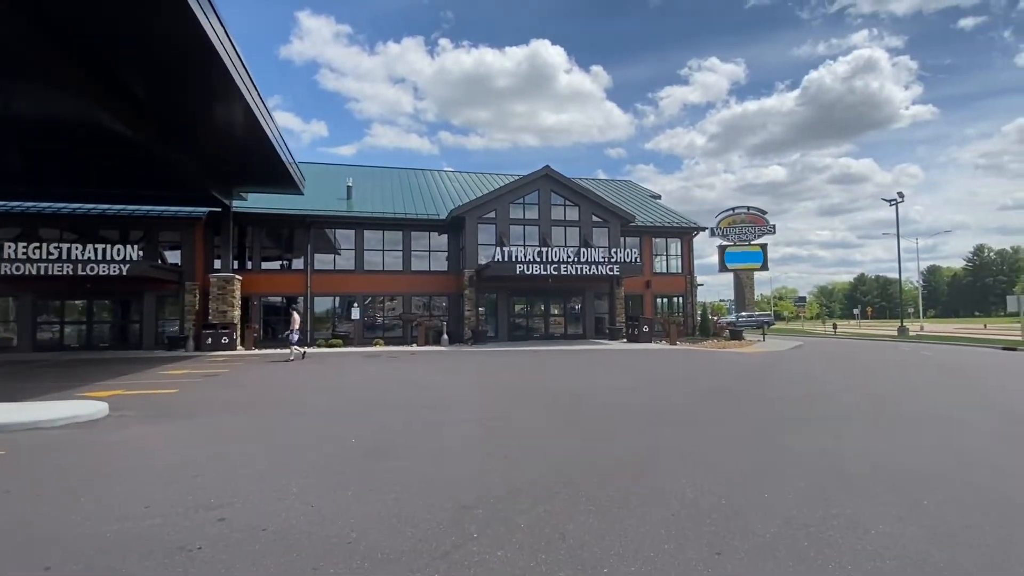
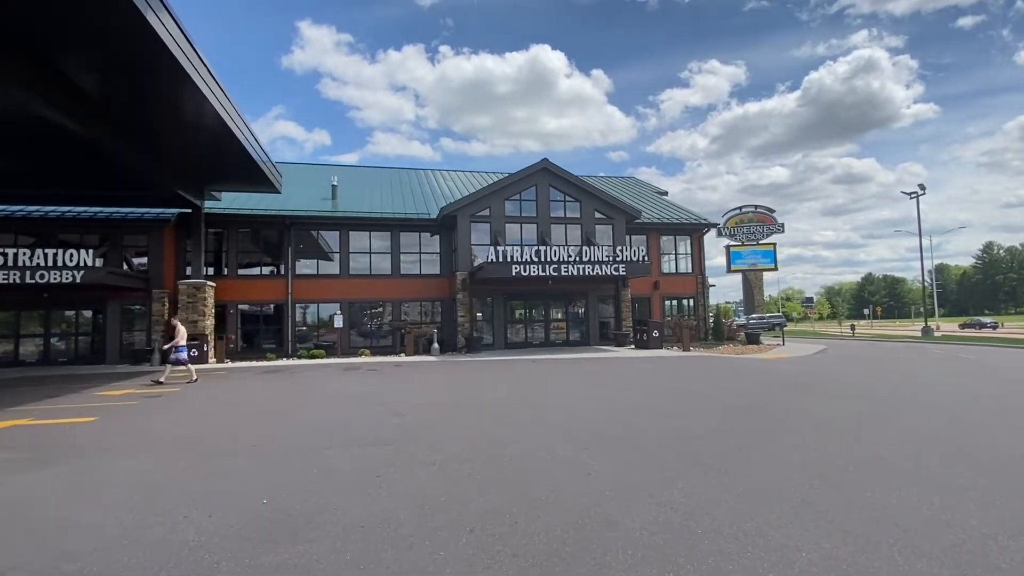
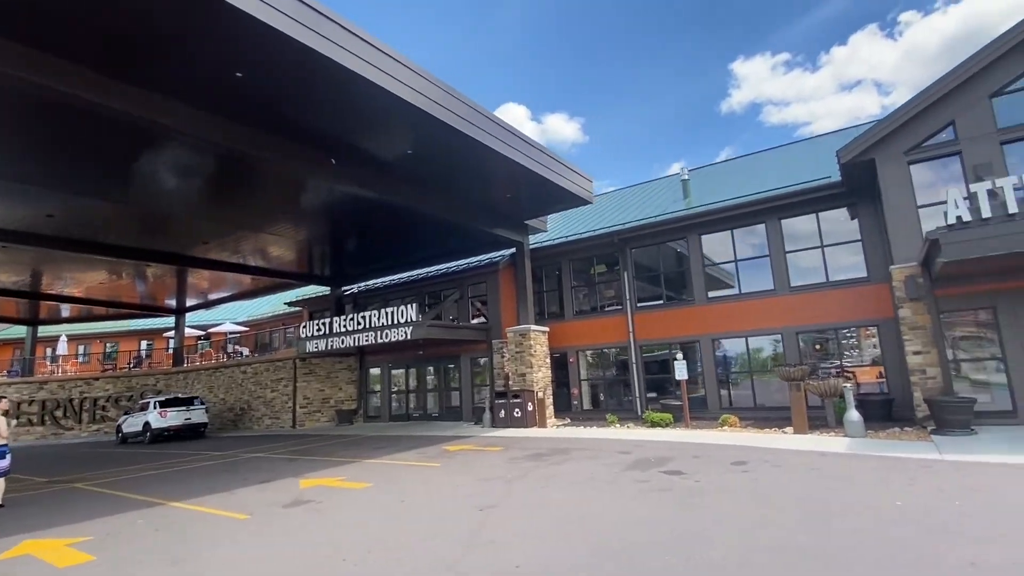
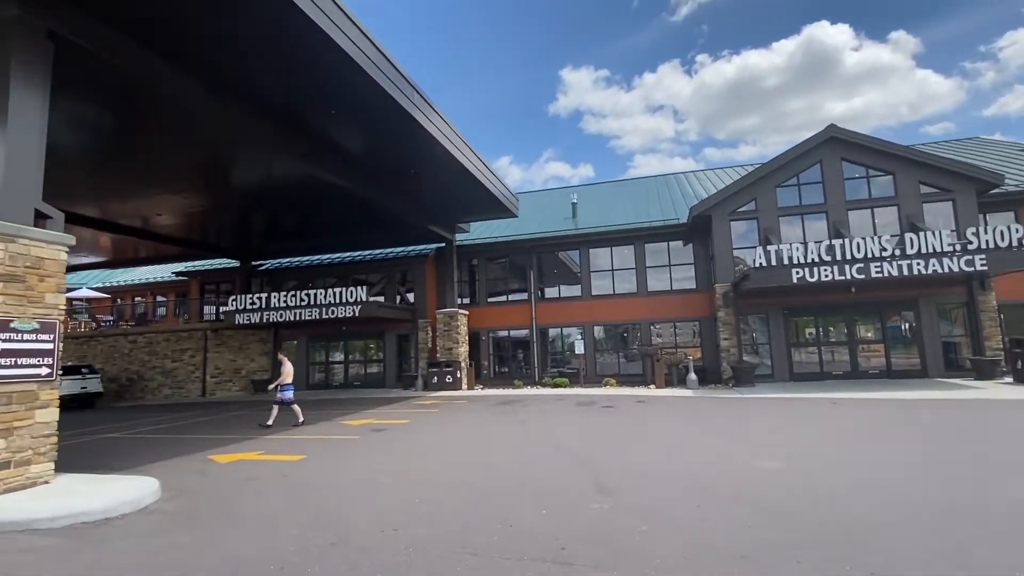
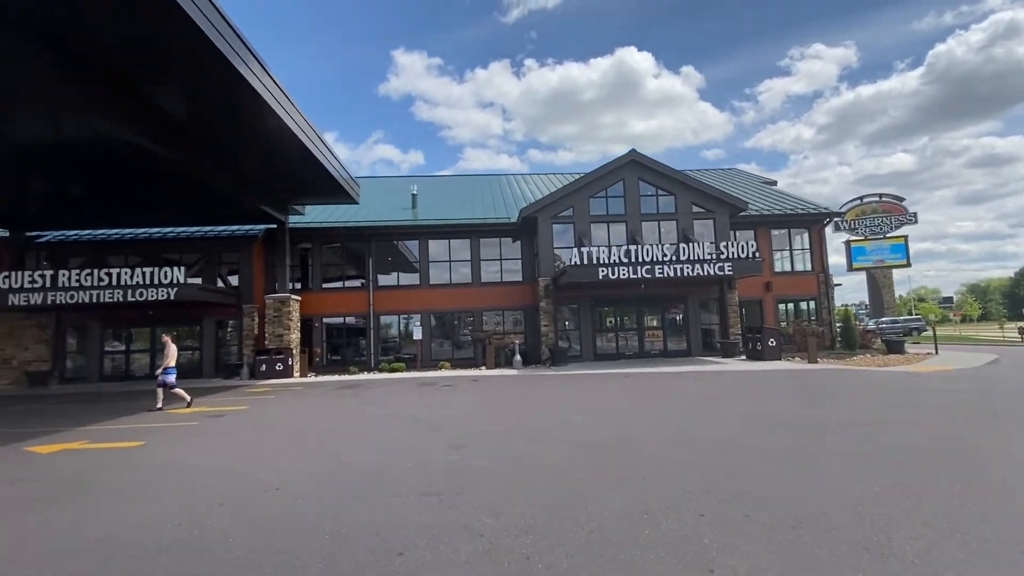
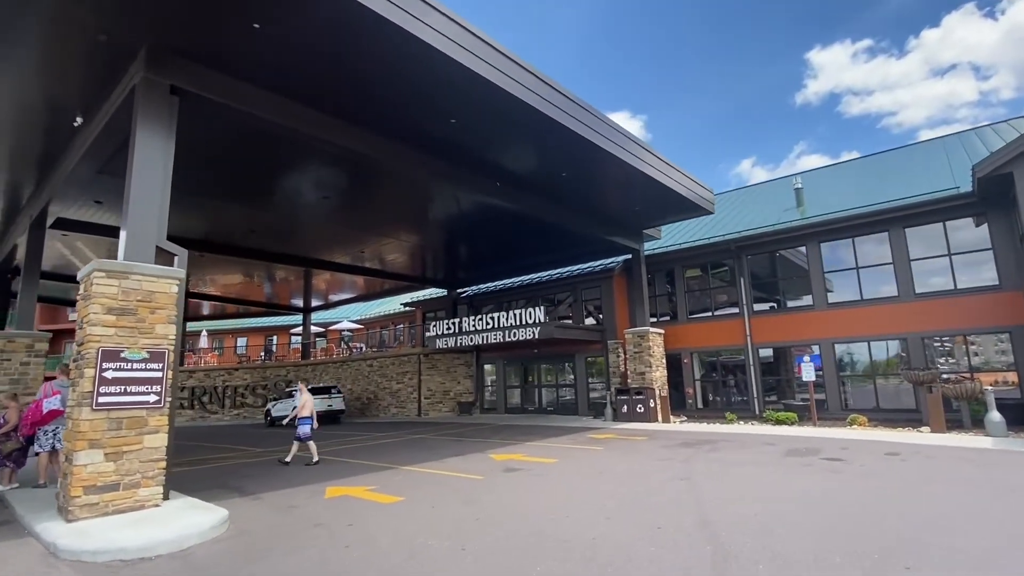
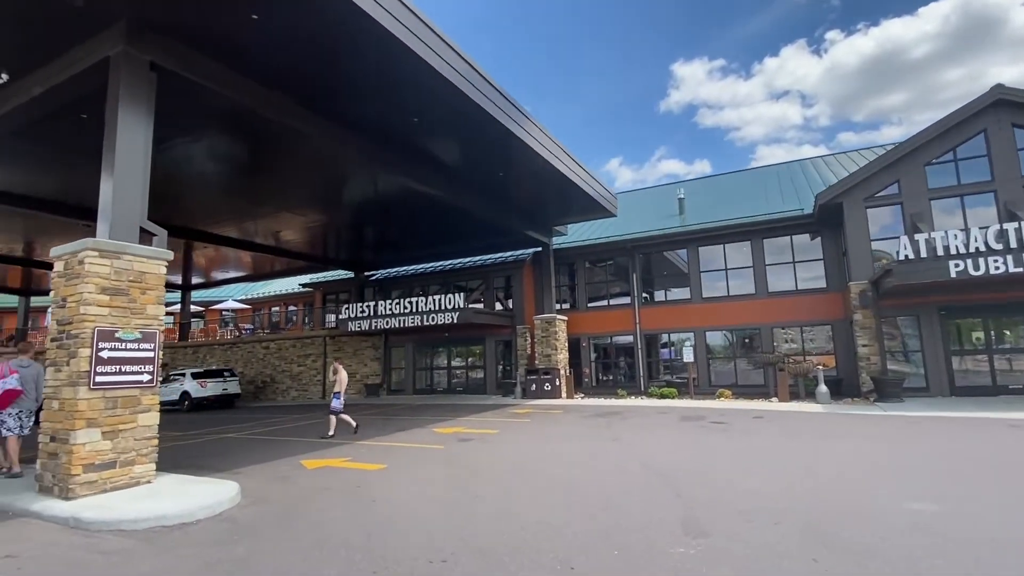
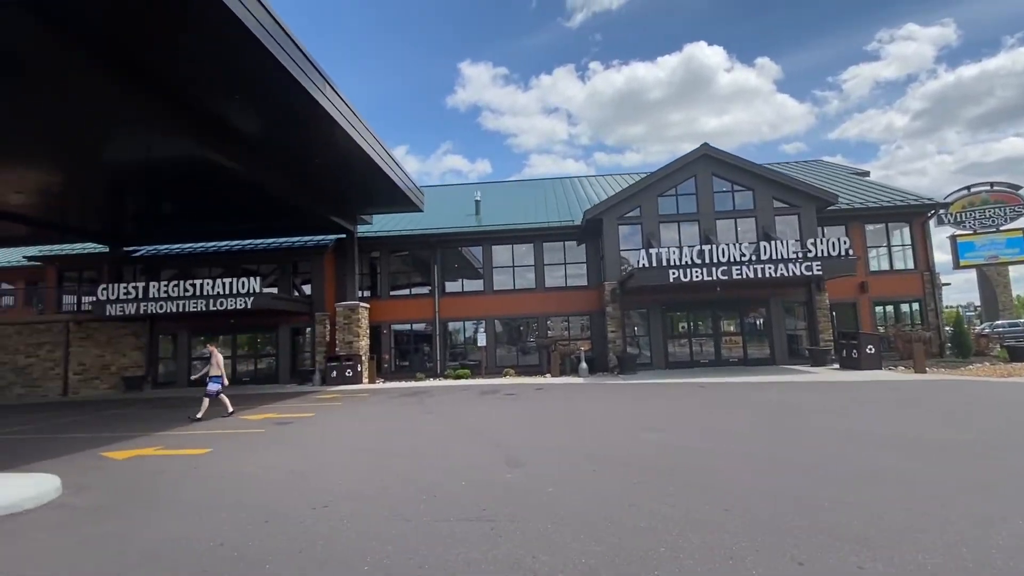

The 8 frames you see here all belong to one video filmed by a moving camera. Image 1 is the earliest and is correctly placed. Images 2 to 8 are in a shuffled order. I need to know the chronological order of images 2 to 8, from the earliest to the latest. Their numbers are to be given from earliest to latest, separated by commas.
2, 5, 8, 4, 7, 6, 3
